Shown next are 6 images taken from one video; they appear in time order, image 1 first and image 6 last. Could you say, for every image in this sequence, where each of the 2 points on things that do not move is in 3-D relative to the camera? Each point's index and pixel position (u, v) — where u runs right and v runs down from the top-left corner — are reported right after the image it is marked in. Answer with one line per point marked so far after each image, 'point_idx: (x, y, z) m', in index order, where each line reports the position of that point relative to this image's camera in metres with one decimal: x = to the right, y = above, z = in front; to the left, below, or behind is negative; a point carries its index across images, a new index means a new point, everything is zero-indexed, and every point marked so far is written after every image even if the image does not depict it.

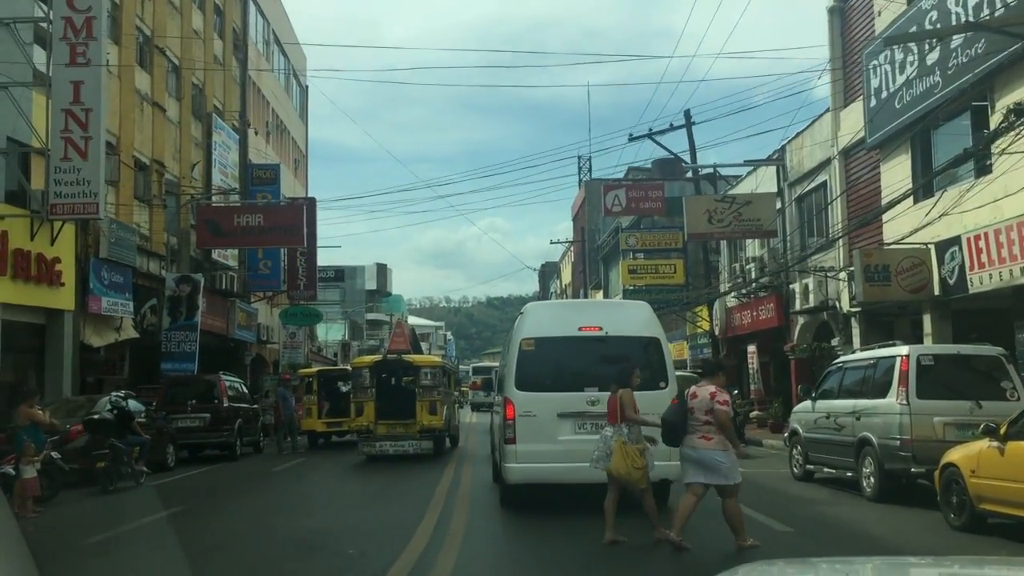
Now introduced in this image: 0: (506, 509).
0: (-0.1, -3.4, +15.9) m
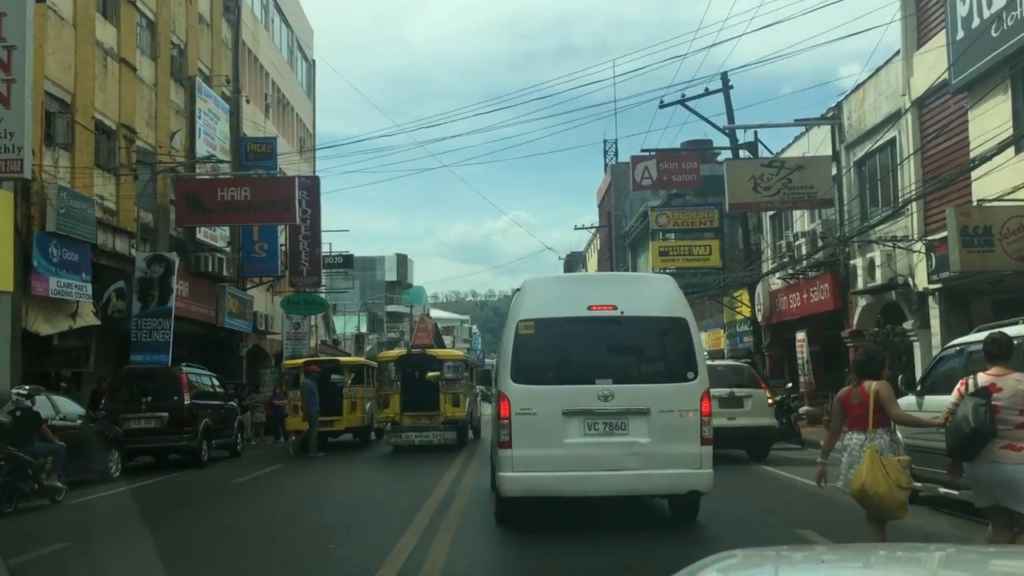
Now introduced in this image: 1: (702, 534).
0: (0.0, -3.0, +12.5) m
1: (+2.2, -2.8, +11.5) m
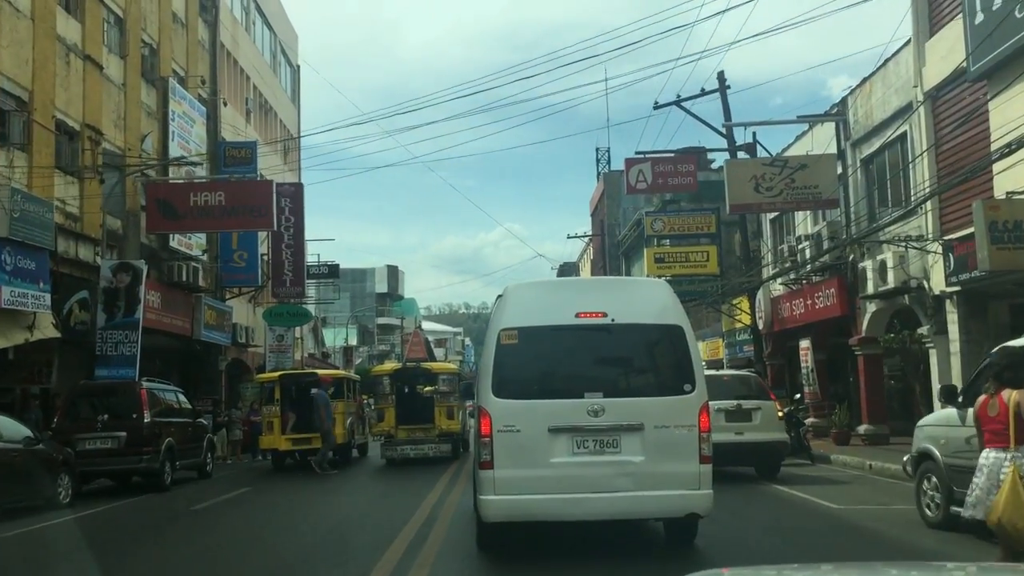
0: (-0.2, -3.0, +11.1) m
1: (+2.0, -2.8, +10.1) m
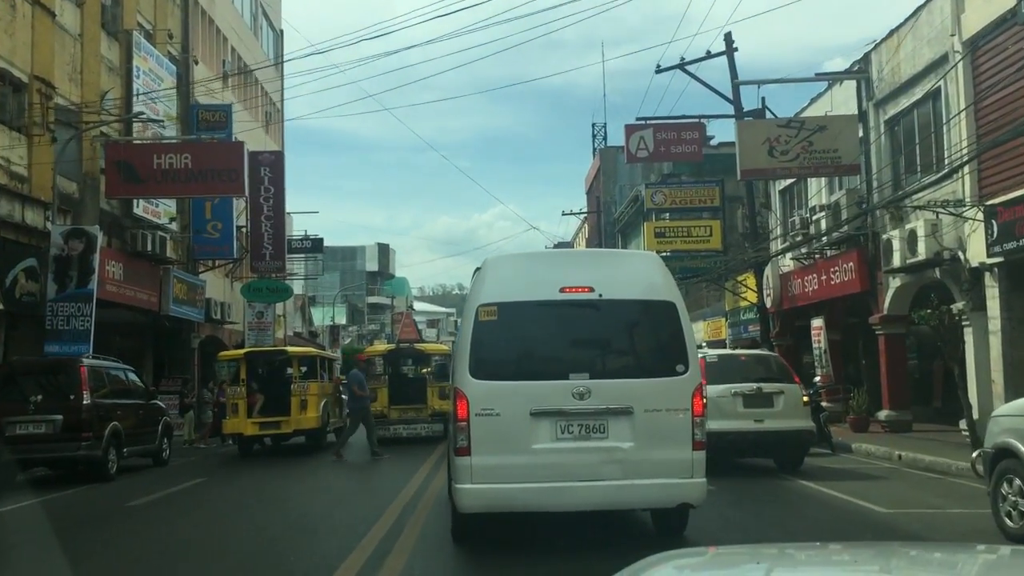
0: (-0.3, -2.6, +9.2) m
1: (+1.9, -2.5, +8.2) m
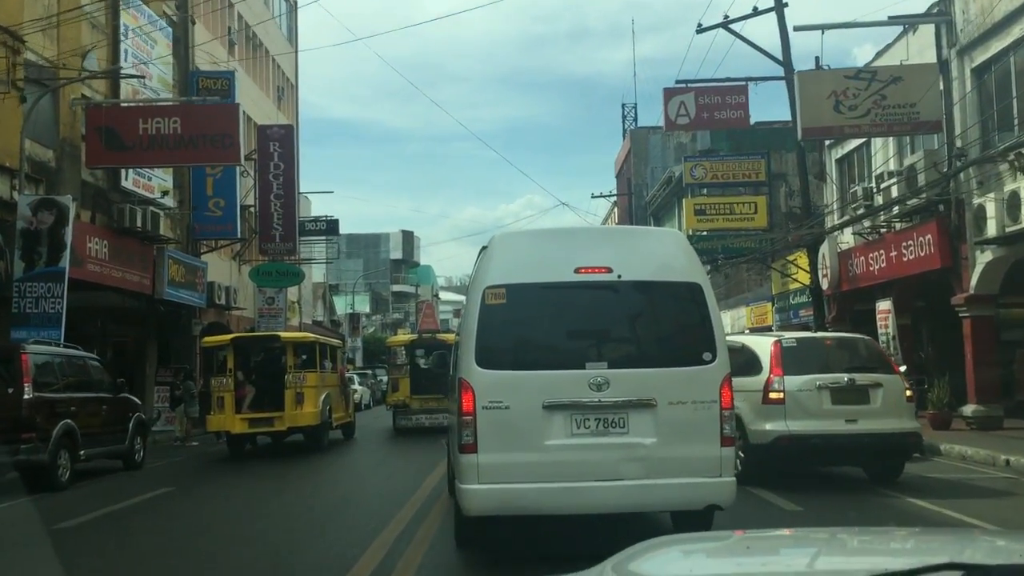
0: (-0.1, -2.3, +6.6) m
1: (+2.0, -2.1, +5.5) m
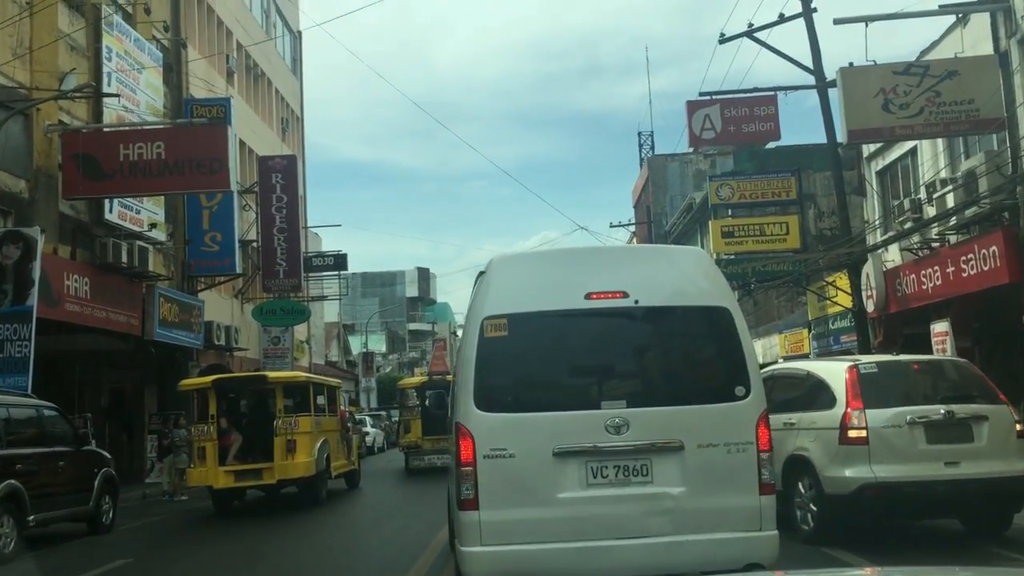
0: (0.0, -2.4, +4.6) m
1: (+2.1, -2.1, +3.5) m
